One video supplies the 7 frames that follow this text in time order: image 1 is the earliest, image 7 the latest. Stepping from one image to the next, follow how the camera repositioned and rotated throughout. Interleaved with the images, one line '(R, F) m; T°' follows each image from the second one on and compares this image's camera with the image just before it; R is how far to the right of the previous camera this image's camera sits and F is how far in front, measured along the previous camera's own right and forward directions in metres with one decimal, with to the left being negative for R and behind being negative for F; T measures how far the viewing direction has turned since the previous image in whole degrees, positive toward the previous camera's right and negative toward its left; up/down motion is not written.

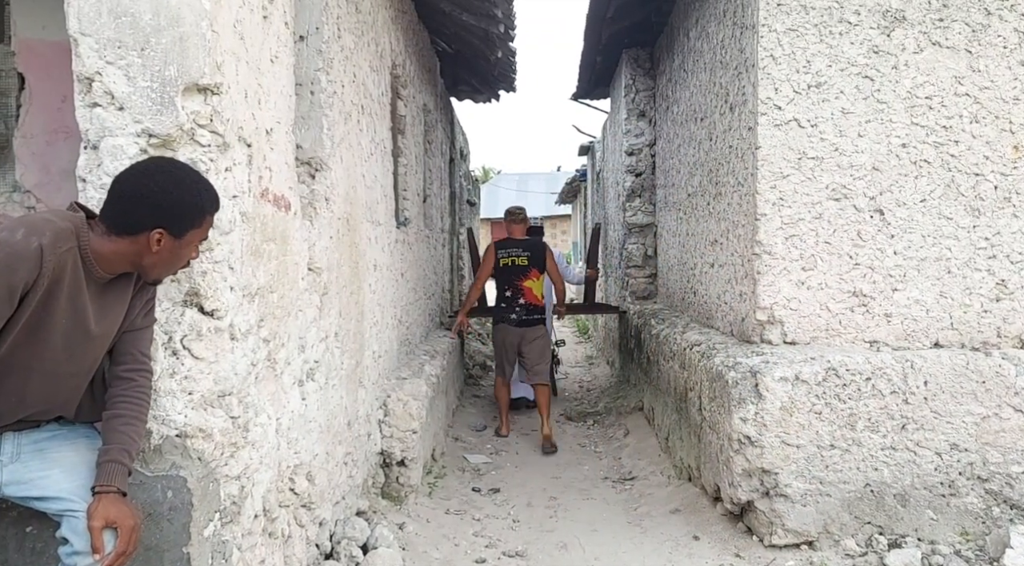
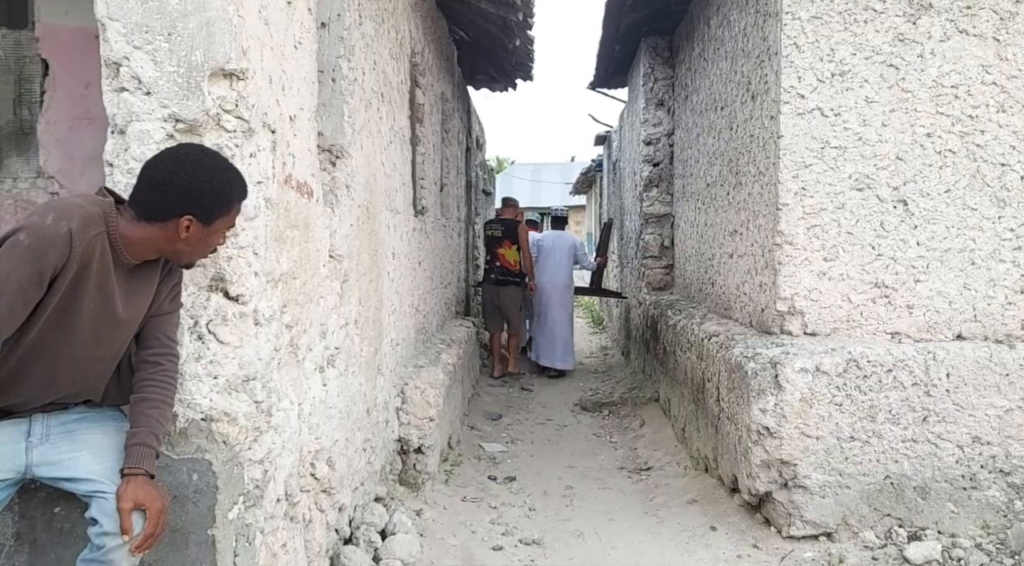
(0.0, 0.0) m; -1°
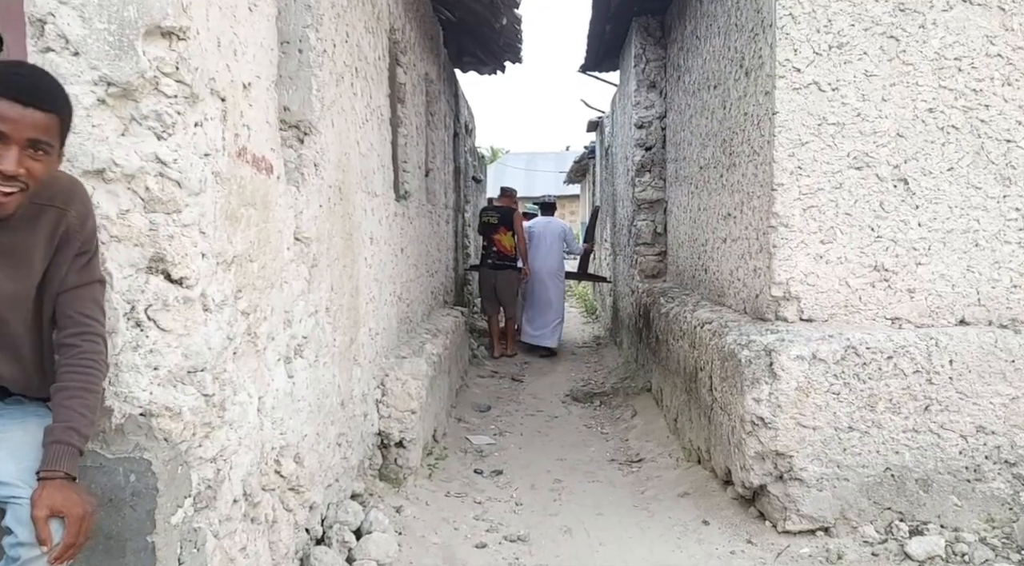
(+0.1, +0.2) m; 0°
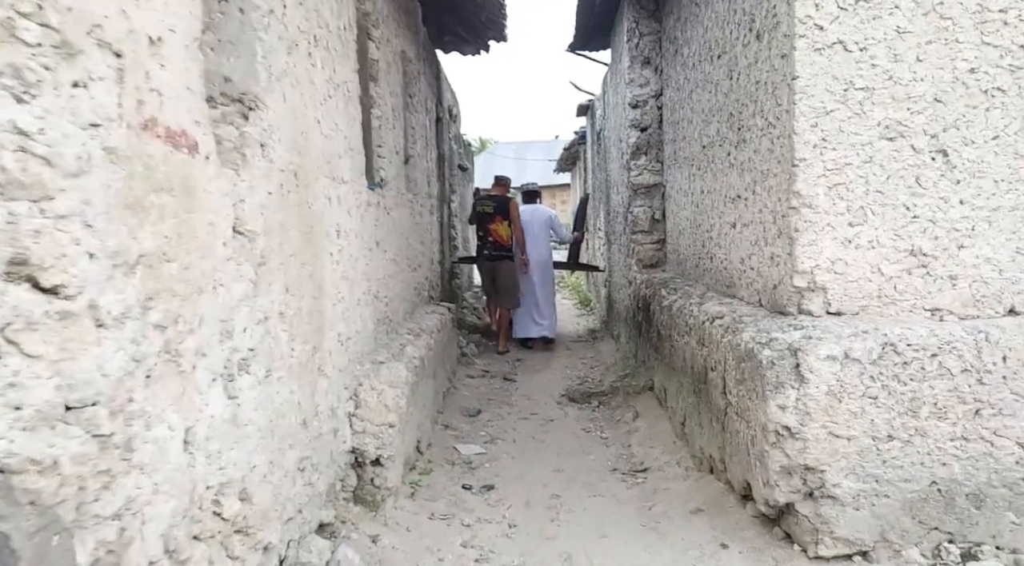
(0.0, +0.4) m; +1°
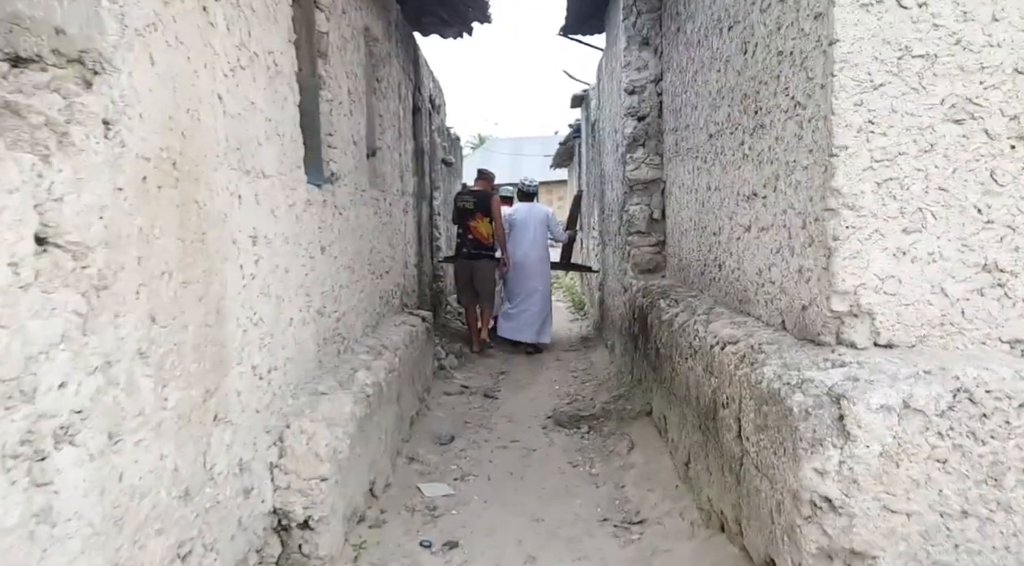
(+0.1, +0.6) m; 0°
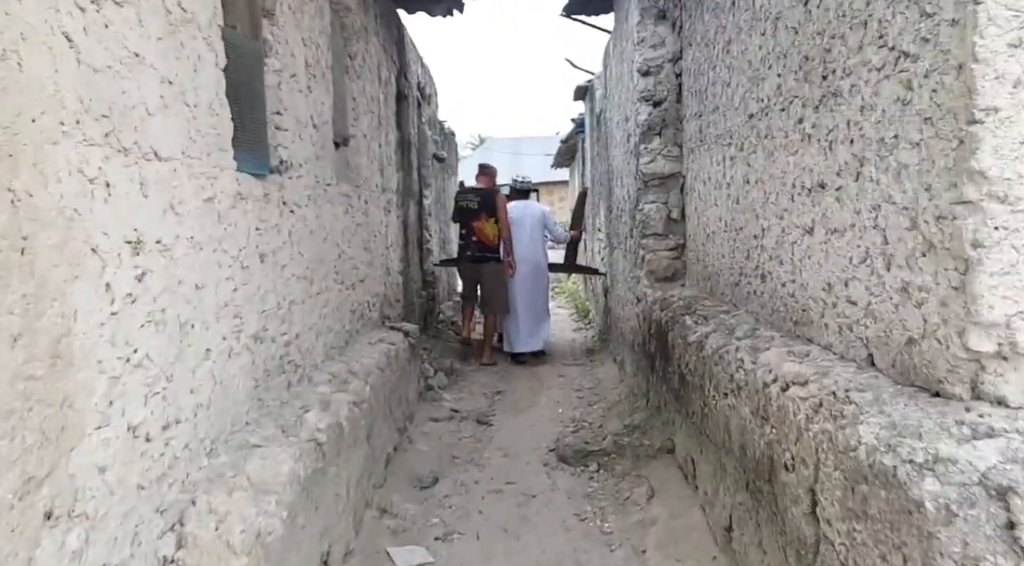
(0.0, +0.7) m; 0°
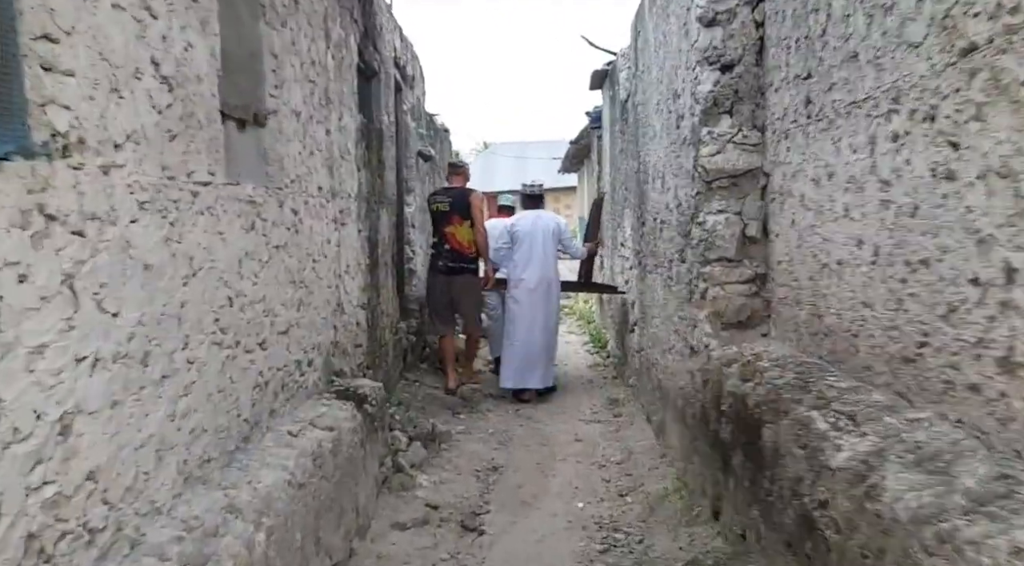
(0.0, +1.4) m; 0°
